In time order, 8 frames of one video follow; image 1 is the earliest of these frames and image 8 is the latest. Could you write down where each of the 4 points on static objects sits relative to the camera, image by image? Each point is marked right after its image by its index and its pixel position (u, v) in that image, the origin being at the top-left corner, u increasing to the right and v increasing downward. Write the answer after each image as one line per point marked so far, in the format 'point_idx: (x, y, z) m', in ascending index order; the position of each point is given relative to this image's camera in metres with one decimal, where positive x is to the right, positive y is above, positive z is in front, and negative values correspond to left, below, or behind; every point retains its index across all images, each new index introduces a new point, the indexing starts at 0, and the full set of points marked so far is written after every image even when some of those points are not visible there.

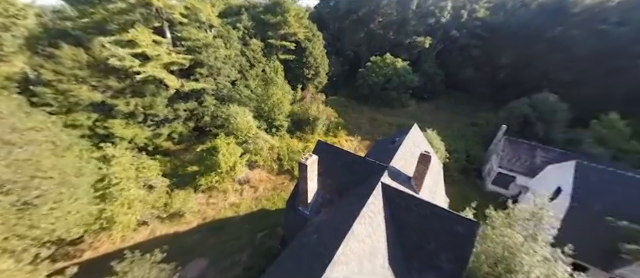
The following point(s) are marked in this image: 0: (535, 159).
0: (+18.5, -1.4, +20.5) m
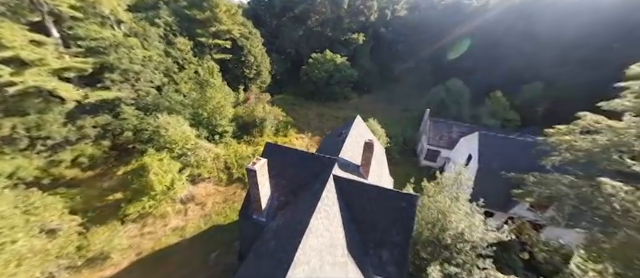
0: (+13.6, +0.4, +23.9) m
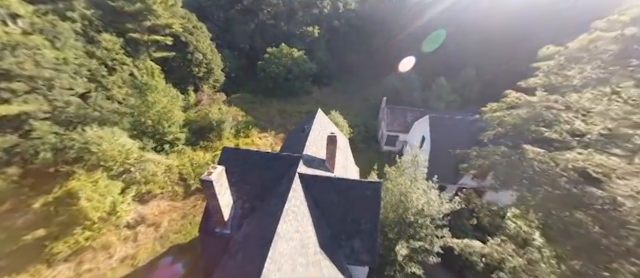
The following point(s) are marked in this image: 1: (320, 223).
0: (+9.6, +2.0, +25.6) m
1: (0.0, -3.0, +8.1) m
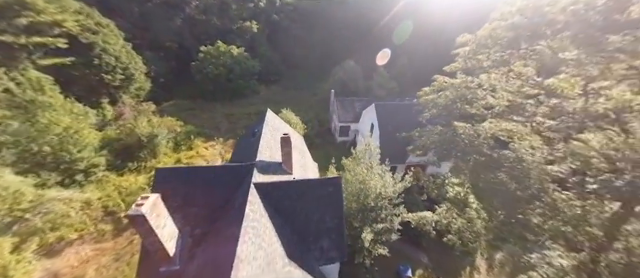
0: (+4.1, +3.2, +26.5) m
1: (-1.2, -3.0, +7.6) m
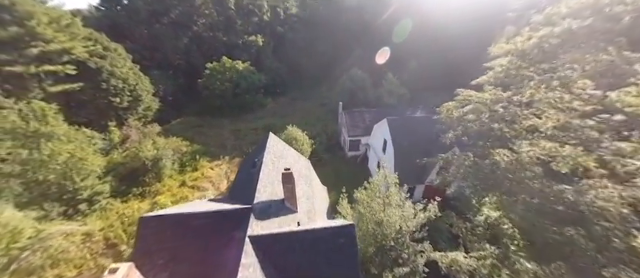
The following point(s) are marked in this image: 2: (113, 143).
0: (+5.3, +2.0, +25.2) m
1: (-0.9, -4.0, +6.5) m
2: (-17.9, -0.4, +19.9) m
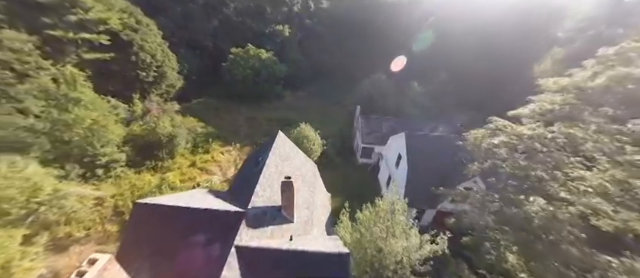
0: (+7.0, +1.3, +24.6) m
1: (-1.3, -4.2, +6.5) m
2: (-16.6, +2.3, +20.8) m
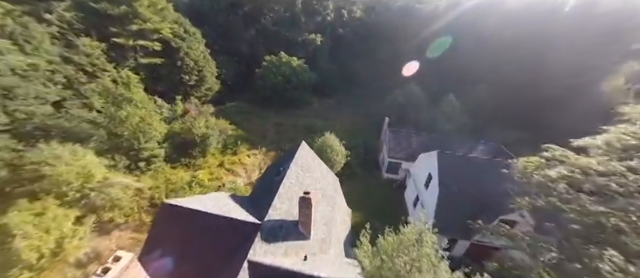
0: (+9.6, -0.2, +23.8) m
1: (-1.0, -4.5, +6.7) m
2: (-14.1, +2.7, +22.8) m
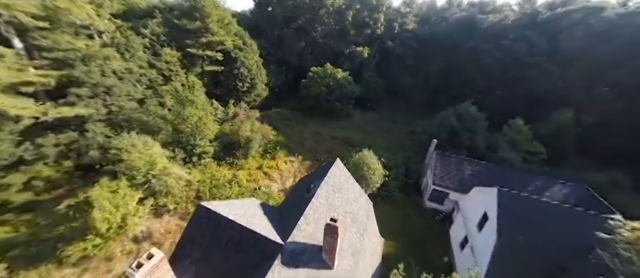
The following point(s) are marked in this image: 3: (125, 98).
0: (+13.2, -2.5, +21.9) m
1: (-0.7, -5.1, +6.9) m
2: (-9.9, +2.8, +25.2) m
3: (-11.4, +2.3, +13.4) m
